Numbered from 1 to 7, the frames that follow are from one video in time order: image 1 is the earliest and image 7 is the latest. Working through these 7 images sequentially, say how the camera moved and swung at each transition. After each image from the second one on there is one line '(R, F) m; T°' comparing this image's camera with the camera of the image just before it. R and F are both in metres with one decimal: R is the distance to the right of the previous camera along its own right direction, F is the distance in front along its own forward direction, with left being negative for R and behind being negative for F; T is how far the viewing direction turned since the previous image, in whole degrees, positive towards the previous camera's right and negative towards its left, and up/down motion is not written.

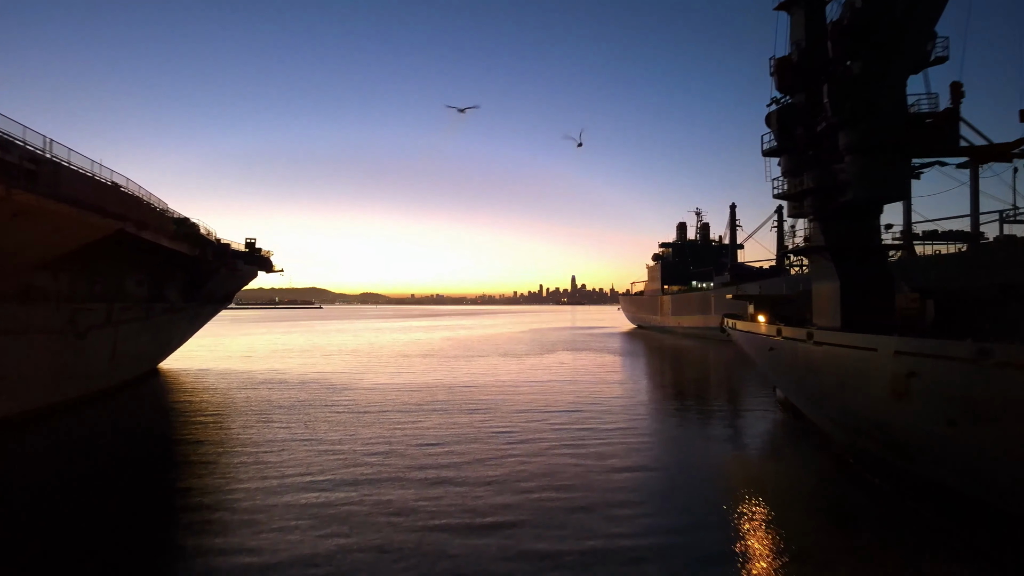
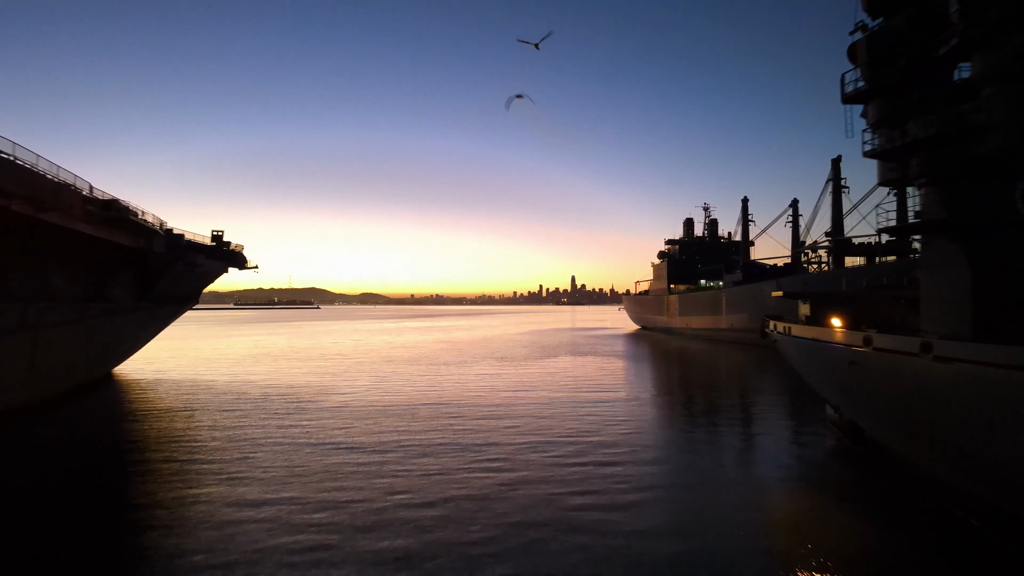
(+0.1, +1.9) m; 0°
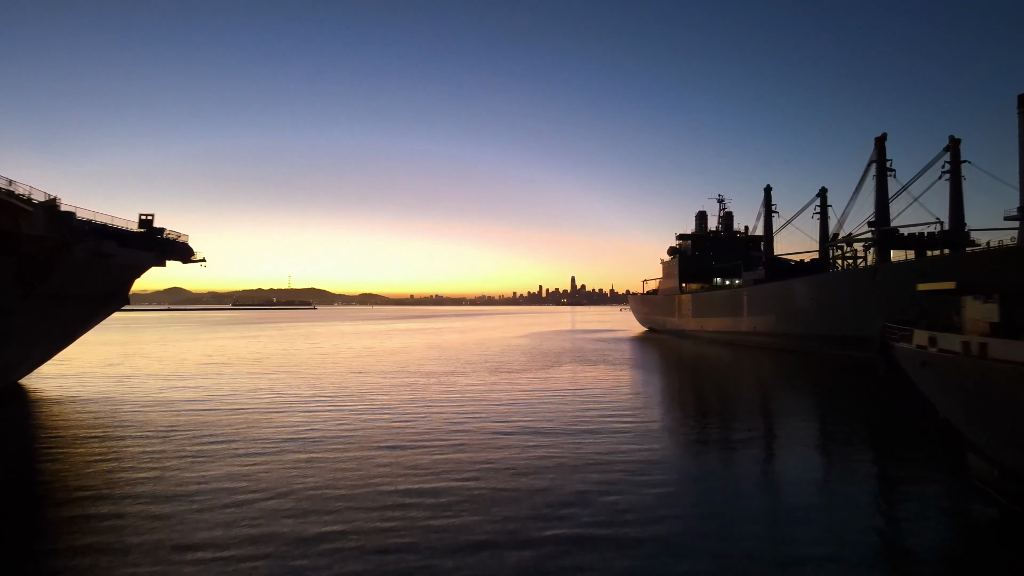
(+0.1, +3.0) m; 0°
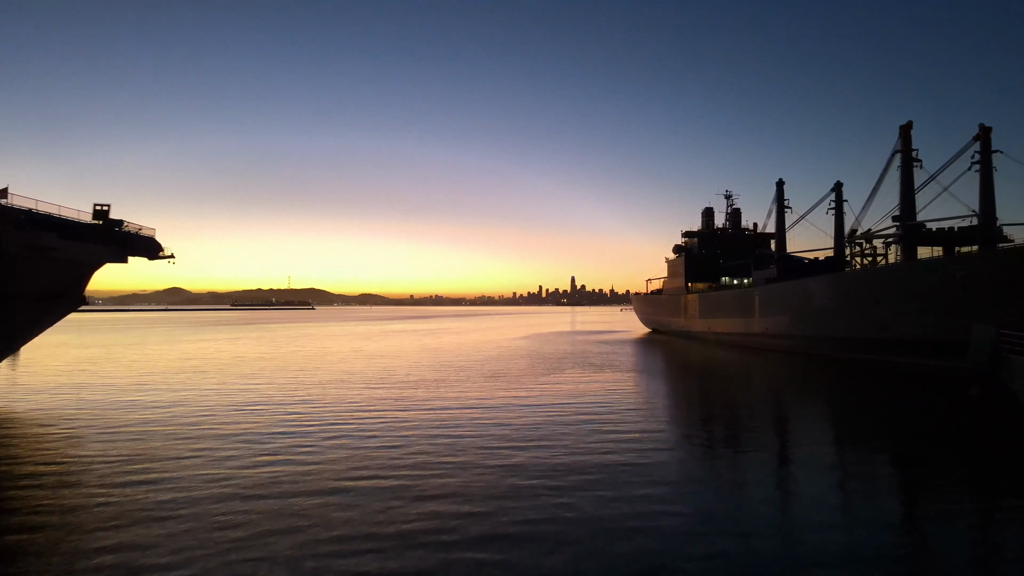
(+0.1, +1.4) m; 0°
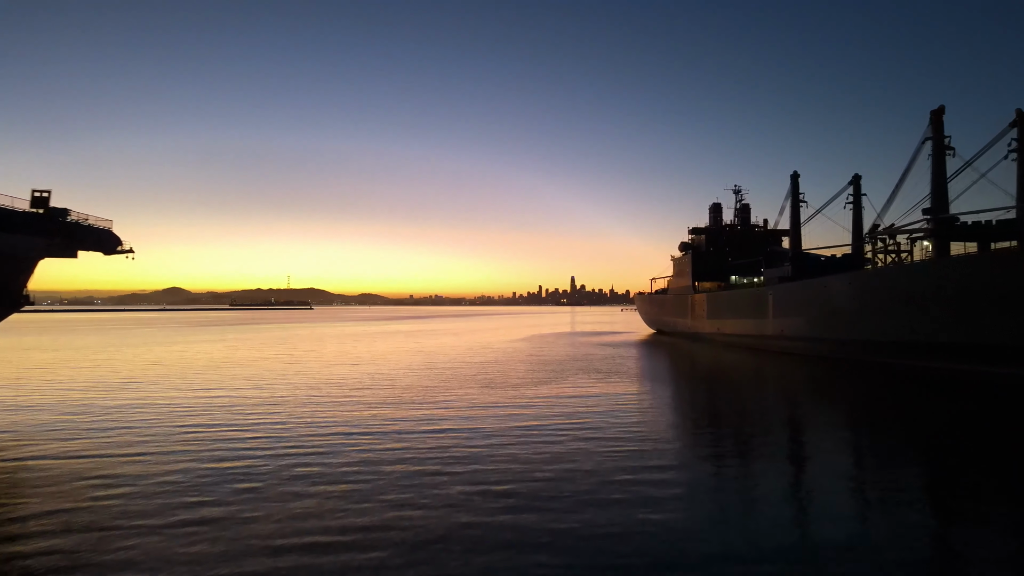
(+0.1, +1.5) m; 0°
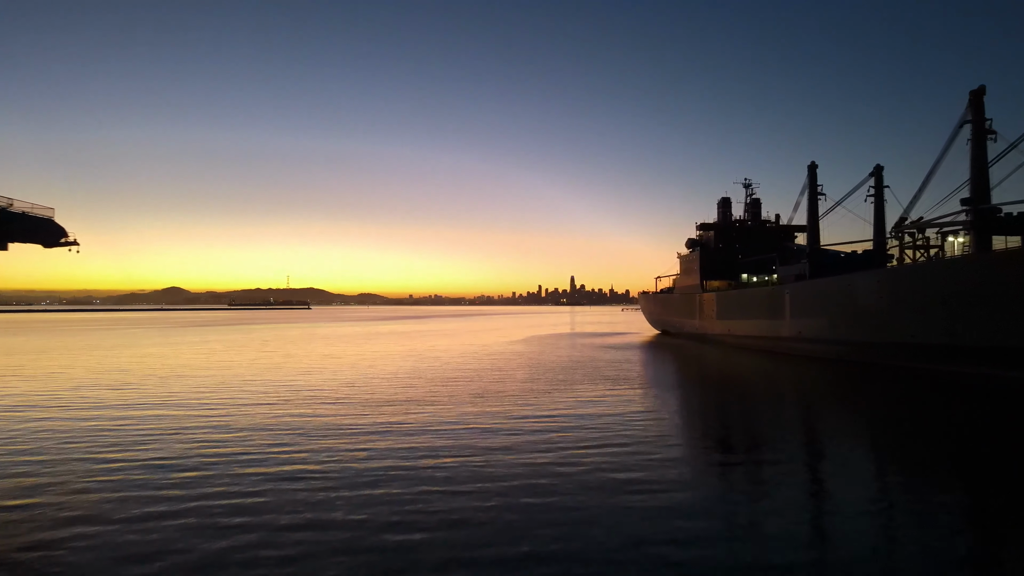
(+0.1, +1.6) m; 0°
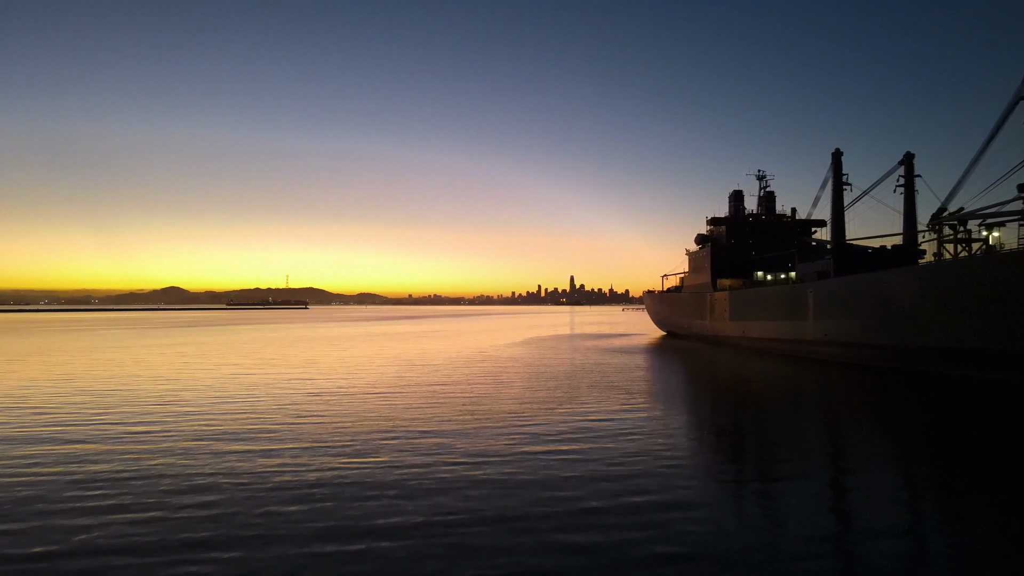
(+0.1, +1.9) m; 0°
